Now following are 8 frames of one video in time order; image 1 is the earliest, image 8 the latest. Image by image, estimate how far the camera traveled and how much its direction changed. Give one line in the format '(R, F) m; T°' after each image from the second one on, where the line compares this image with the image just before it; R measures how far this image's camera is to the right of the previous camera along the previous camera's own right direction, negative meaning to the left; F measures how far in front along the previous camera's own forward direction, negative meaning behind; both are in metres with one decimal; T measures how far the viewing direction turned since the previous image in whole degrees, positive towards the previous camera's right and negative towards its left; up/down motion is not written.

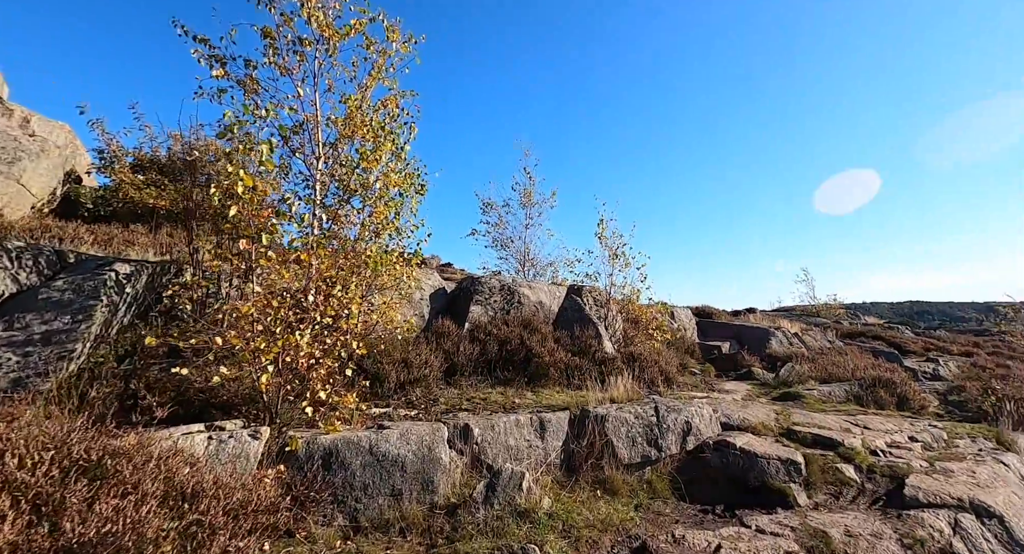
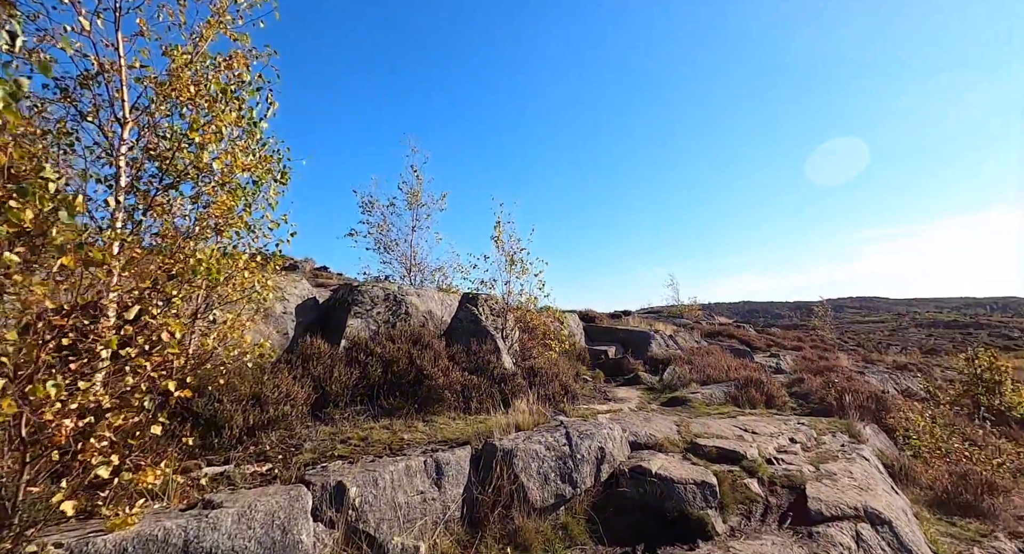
(0.0, +0.7) m; +14°
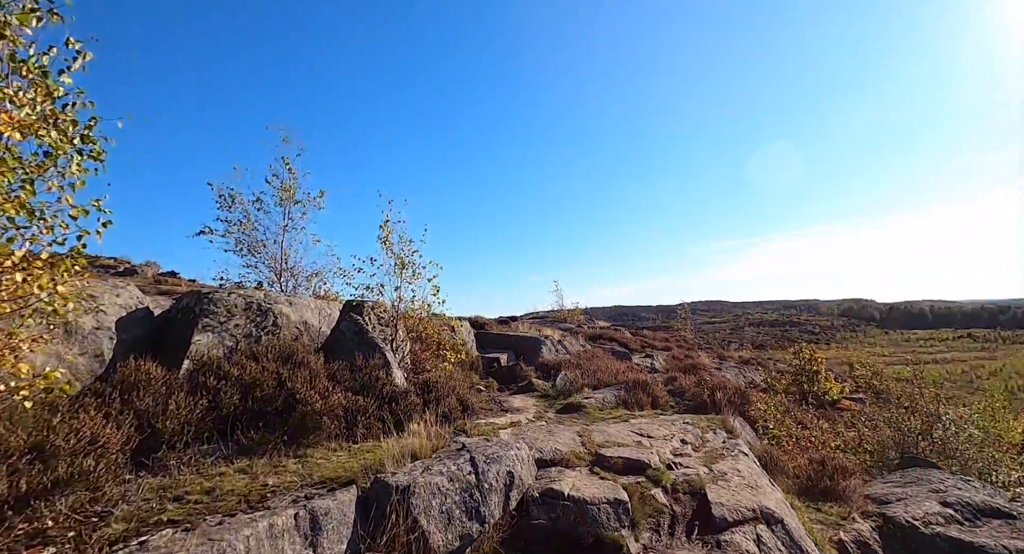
(-0.1, +0.5) m; +14°
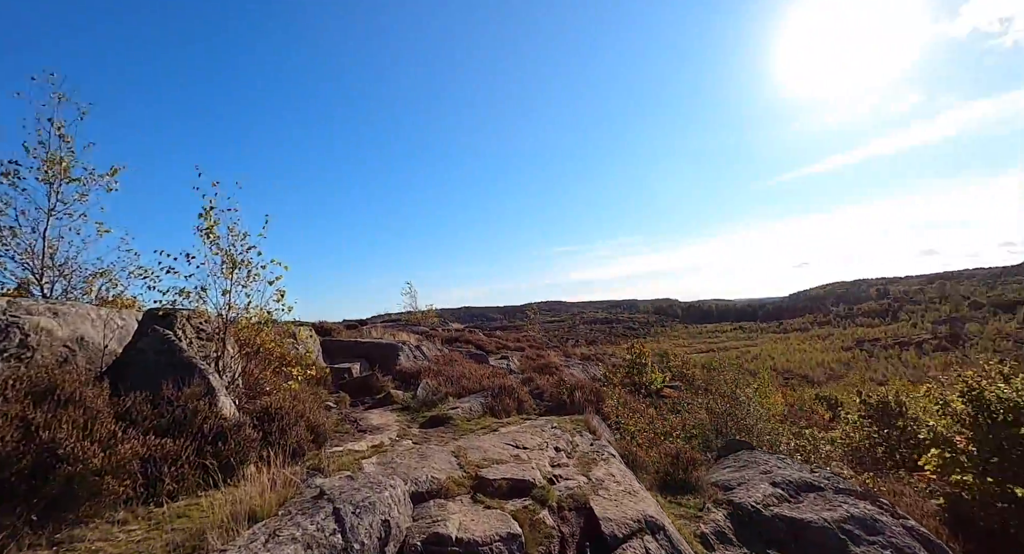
(-0.2, +0.5) m; +18°
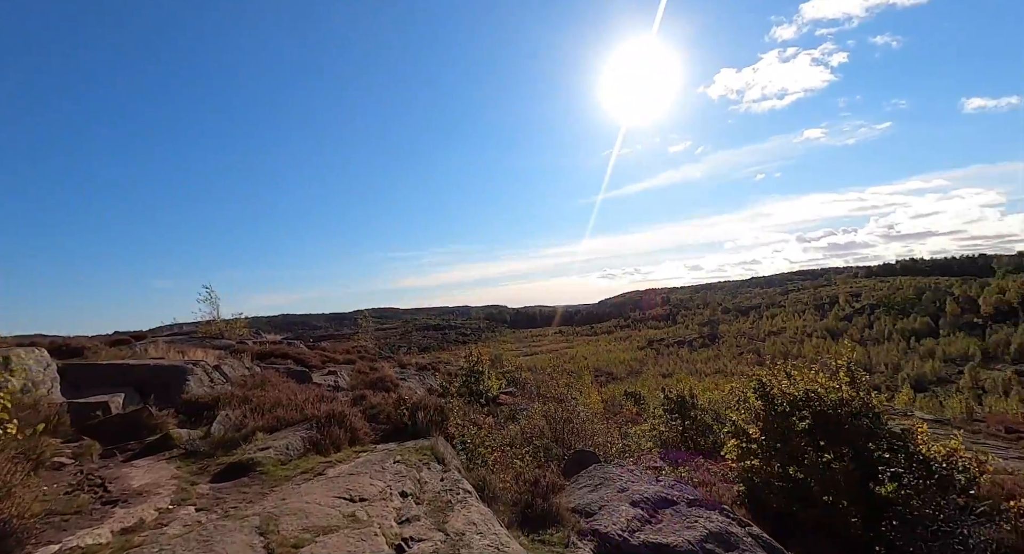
(-0.1, +0.9) m; +20°
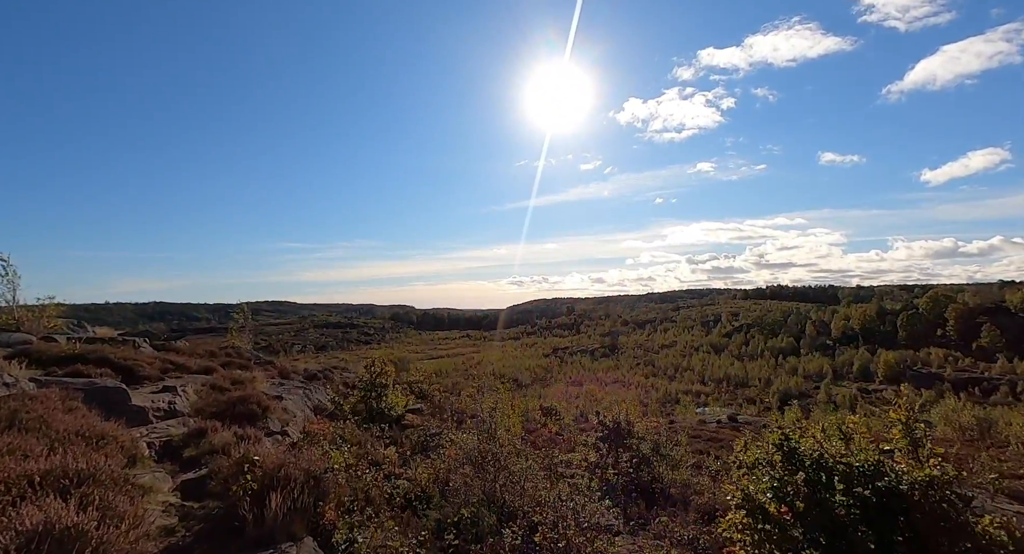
(-0.3, +3.2) m; +11°
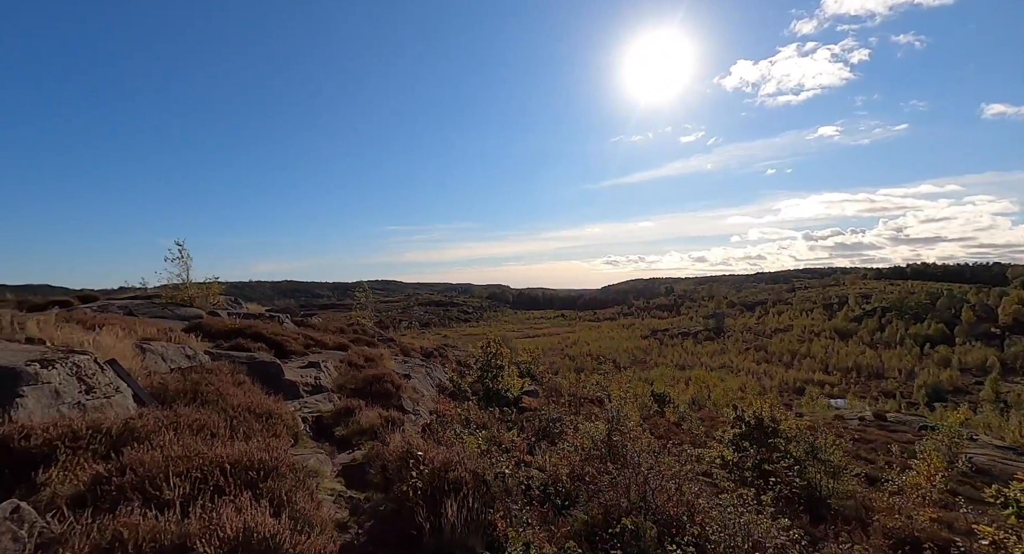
(-1.0, +0.8) m; -12°
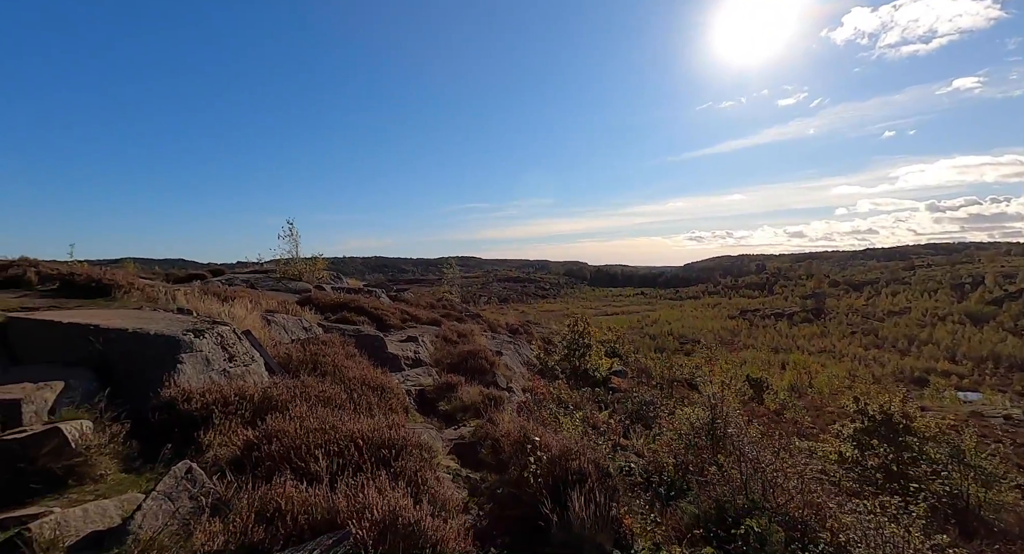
(-0.5, +0.3) m; -10°
